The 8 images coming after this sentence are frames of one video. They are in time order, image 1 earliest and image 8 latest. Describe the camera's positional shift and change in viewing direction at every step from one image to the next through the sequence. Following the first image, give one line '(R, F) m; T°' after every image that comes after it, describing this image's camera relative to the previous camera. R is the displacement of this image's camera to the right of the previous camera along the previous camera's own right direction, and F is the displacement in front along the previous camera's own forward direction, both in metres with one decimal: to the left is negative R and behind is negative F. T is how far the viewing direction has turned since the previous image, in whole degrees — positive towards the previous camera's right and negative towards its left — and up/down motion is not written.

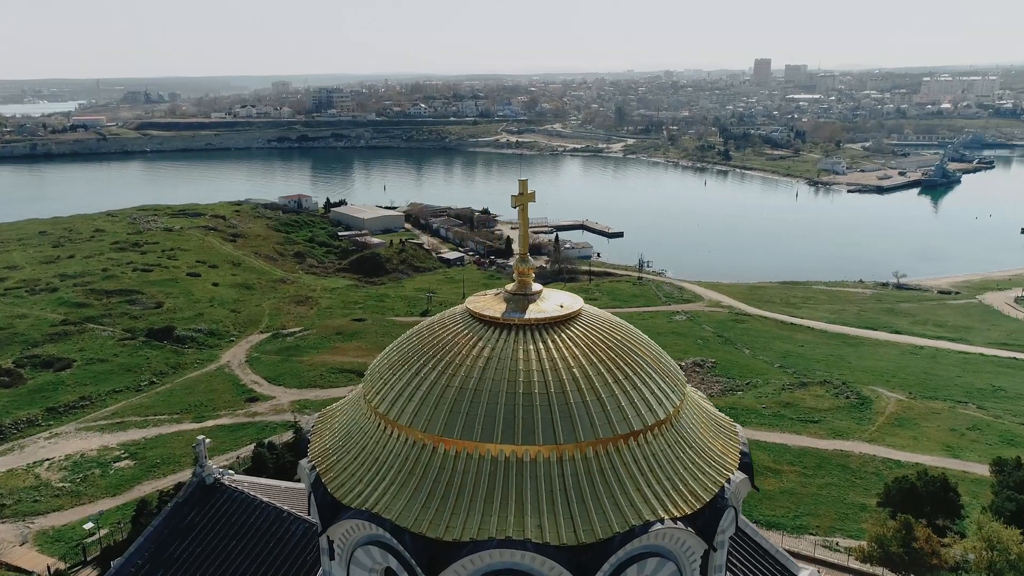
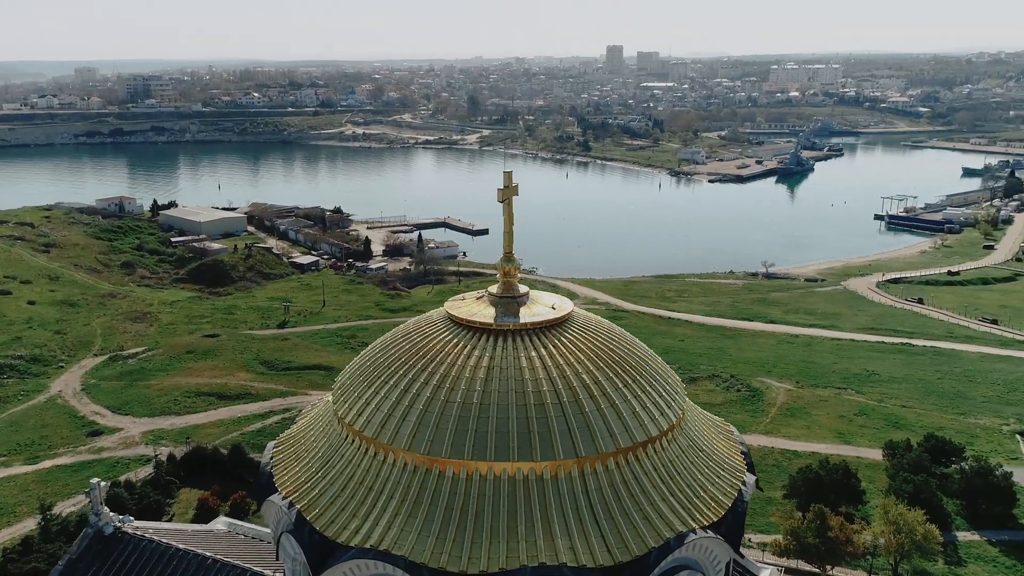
(-2.9, +1.3) m; +15°
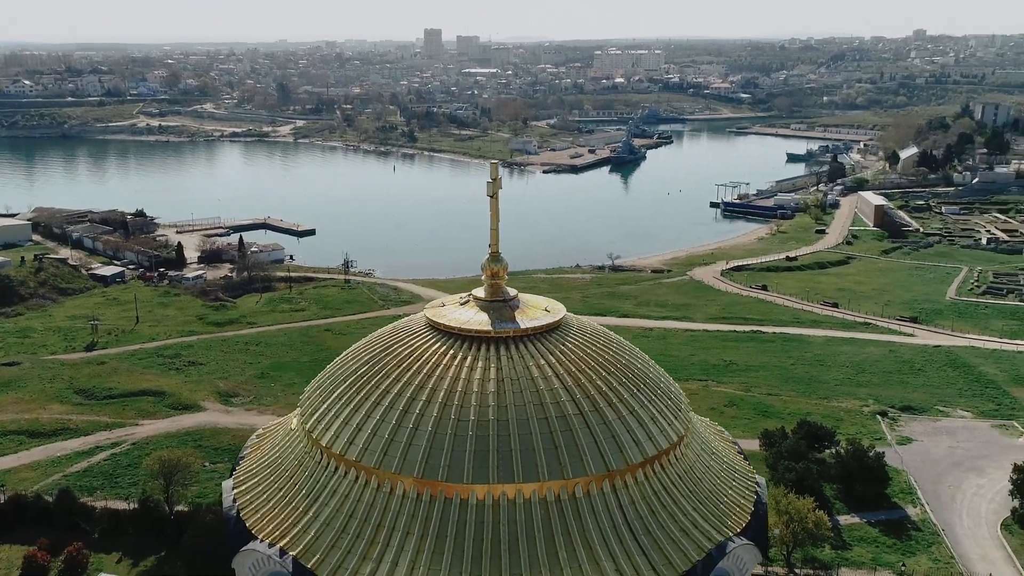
(-2.5, +1.6) m; +16°
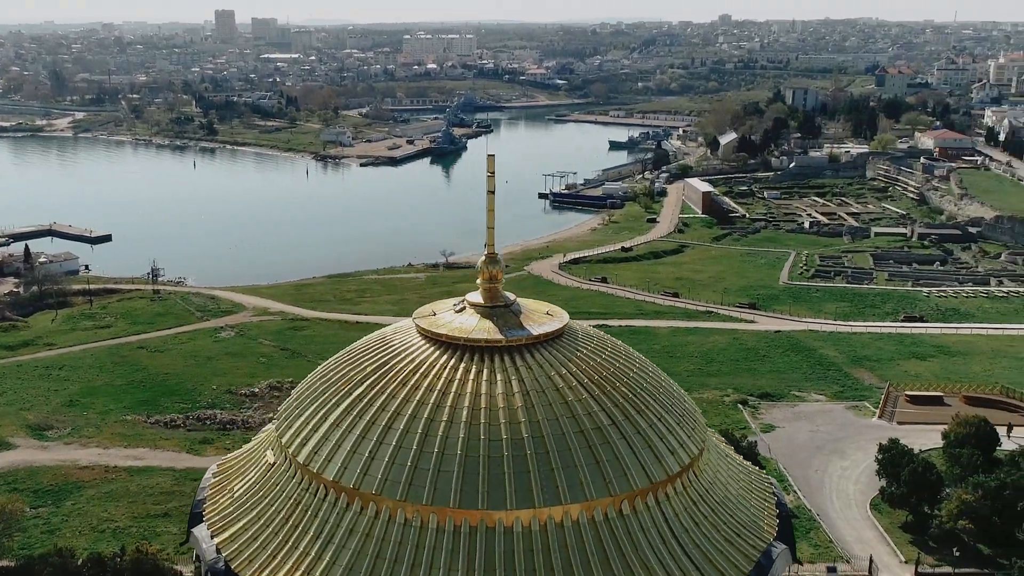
(-1.9, +1.5) m; +14°
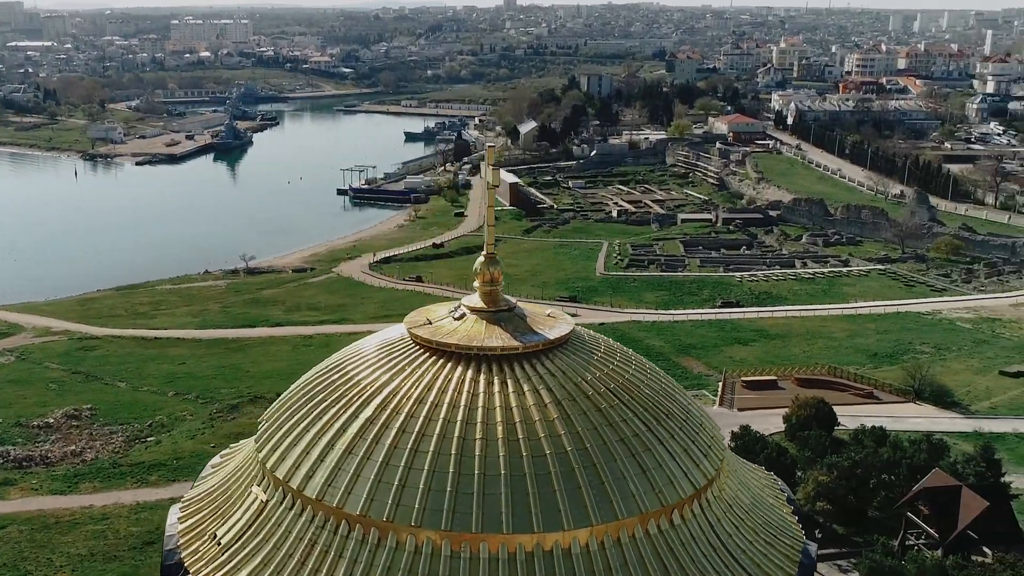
(-1.3, +1.3) m; +13°
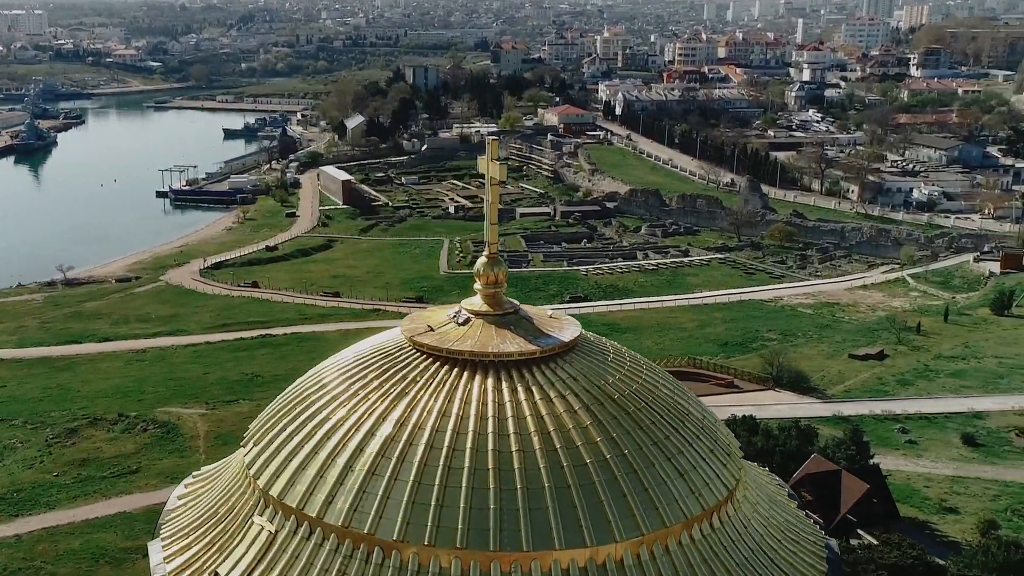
(-0.8, +0.8) m; +10°
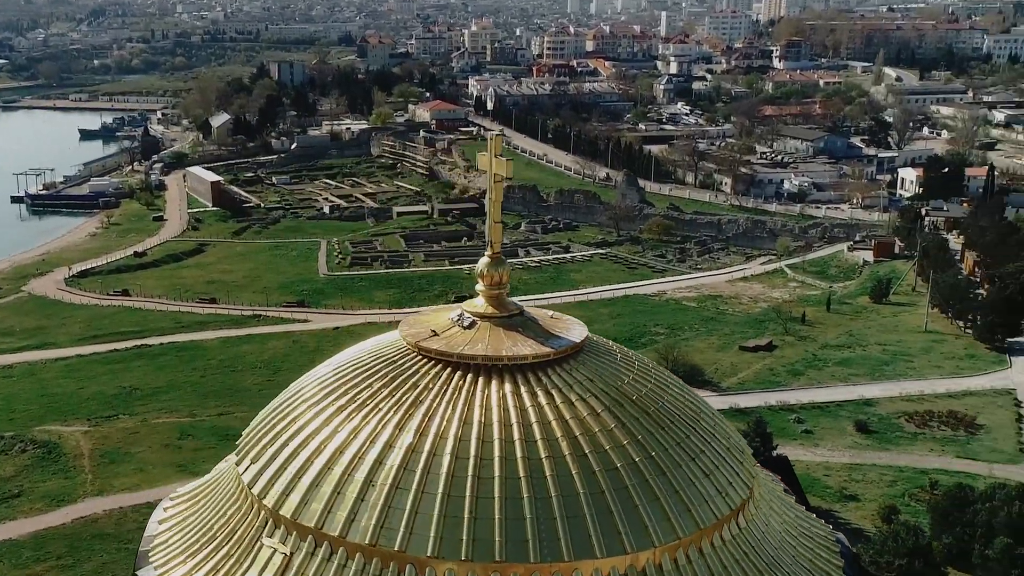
(-0.5, +0.5) m; +7°
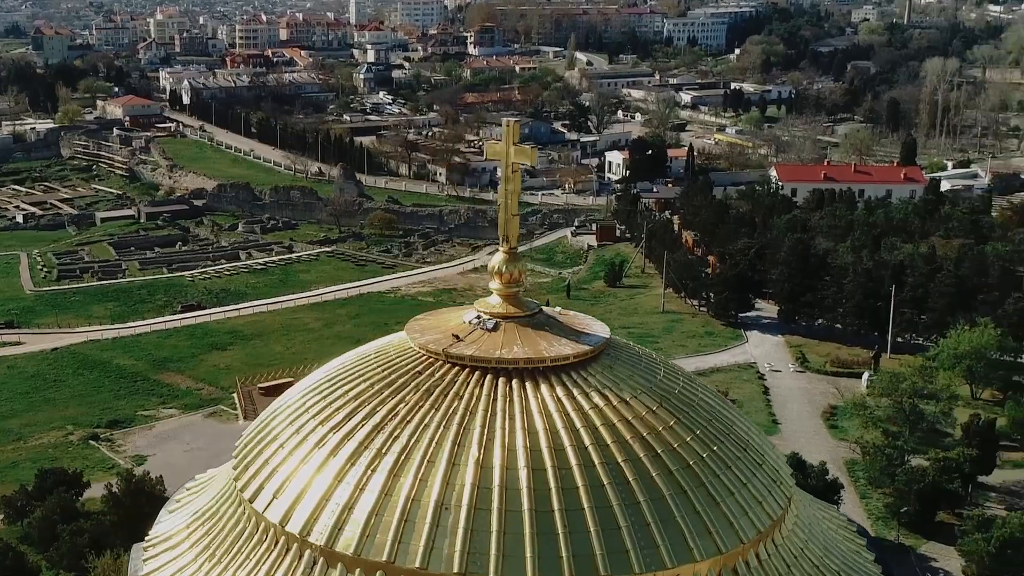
(-1.0, +1.0) m; +15°
